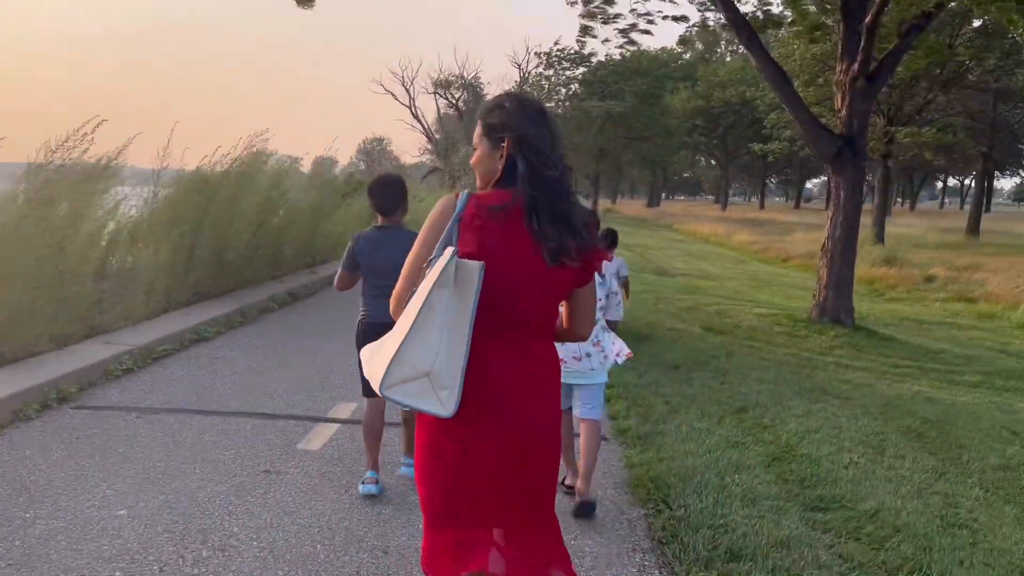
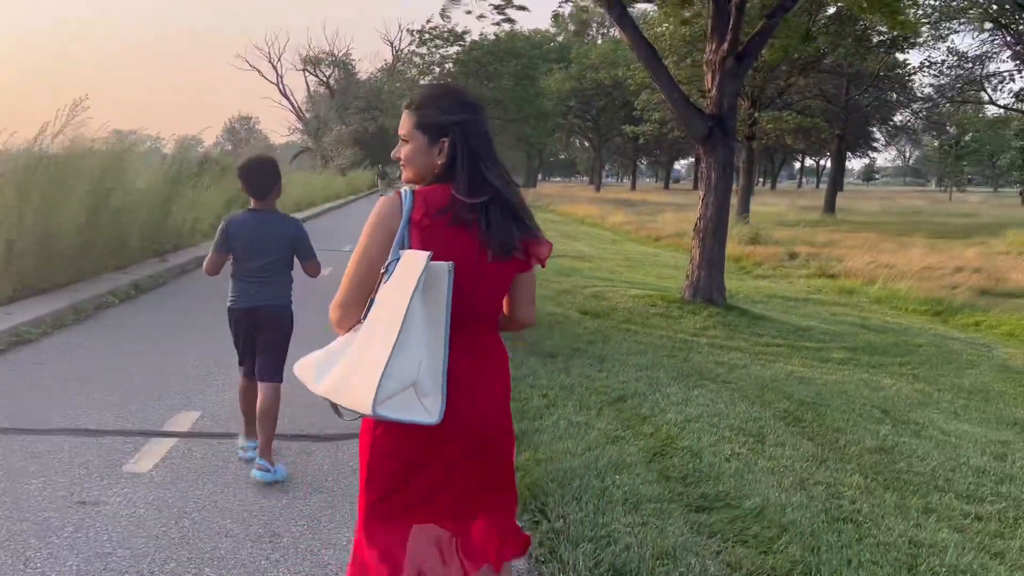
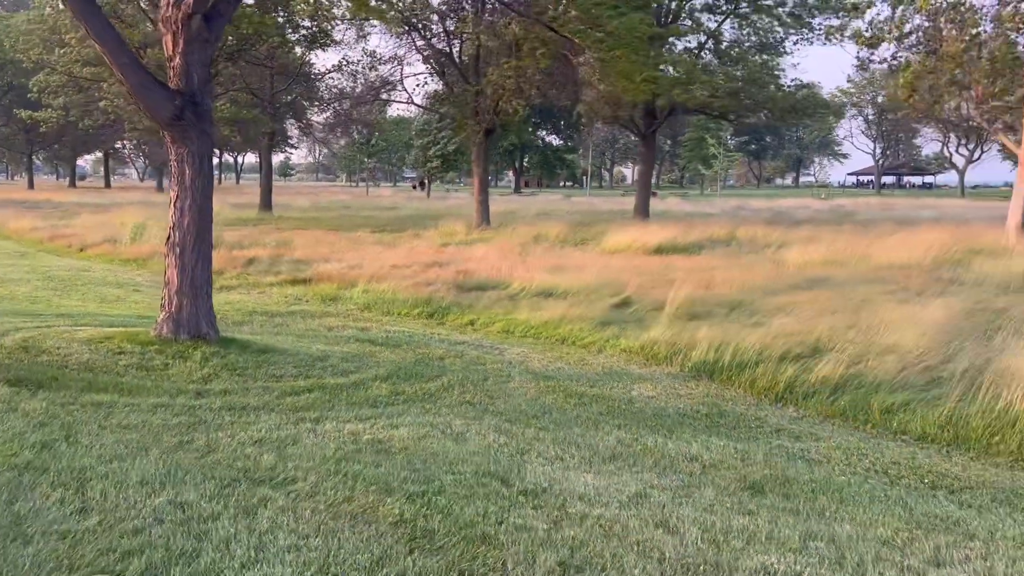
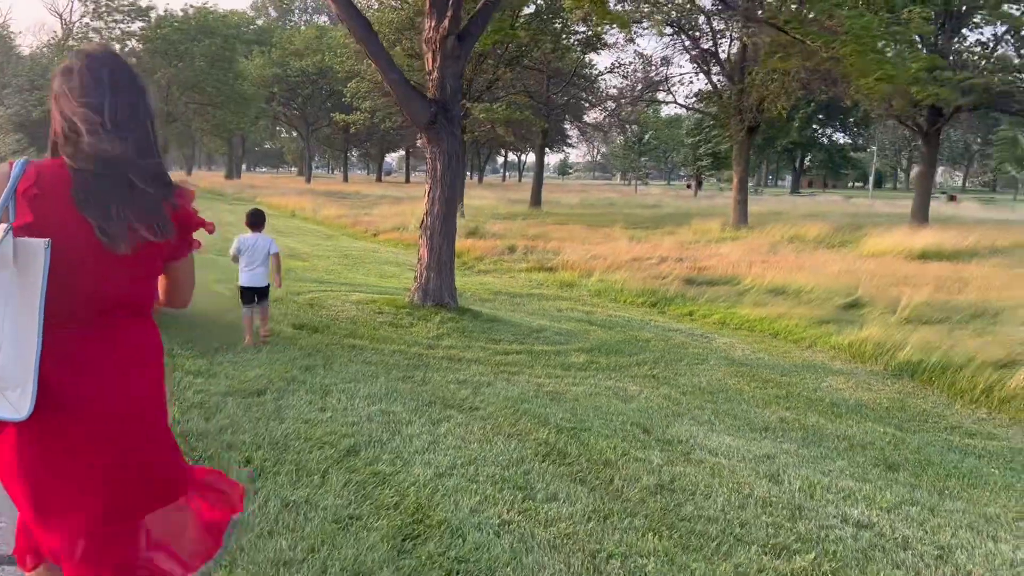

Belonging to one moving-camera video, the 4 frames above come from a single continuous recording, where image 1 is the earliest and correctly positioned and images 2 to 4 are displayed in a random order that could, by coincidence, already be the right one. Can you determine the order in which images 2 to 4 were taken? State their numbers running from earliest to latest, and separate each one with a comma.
2, 4, 3
